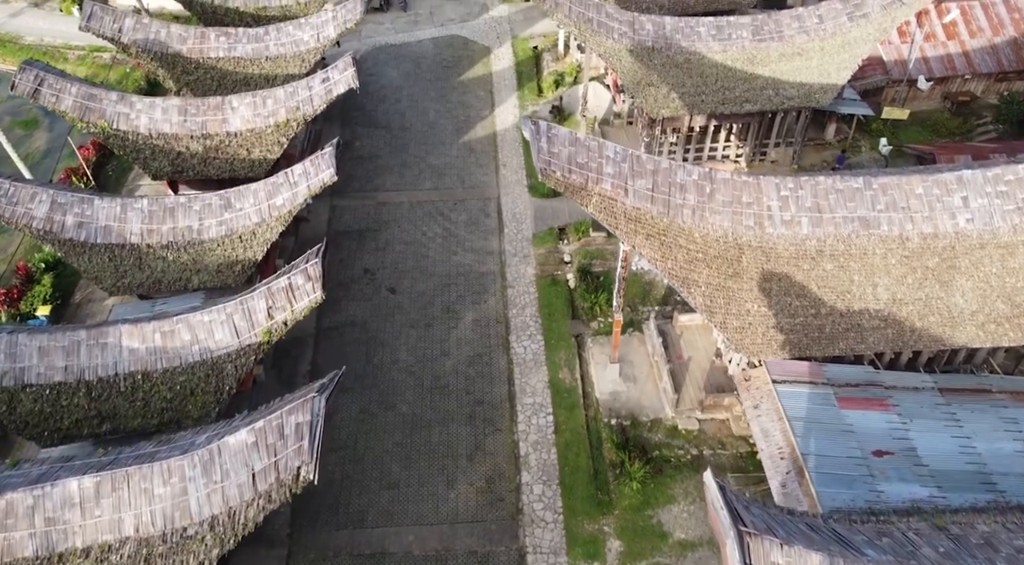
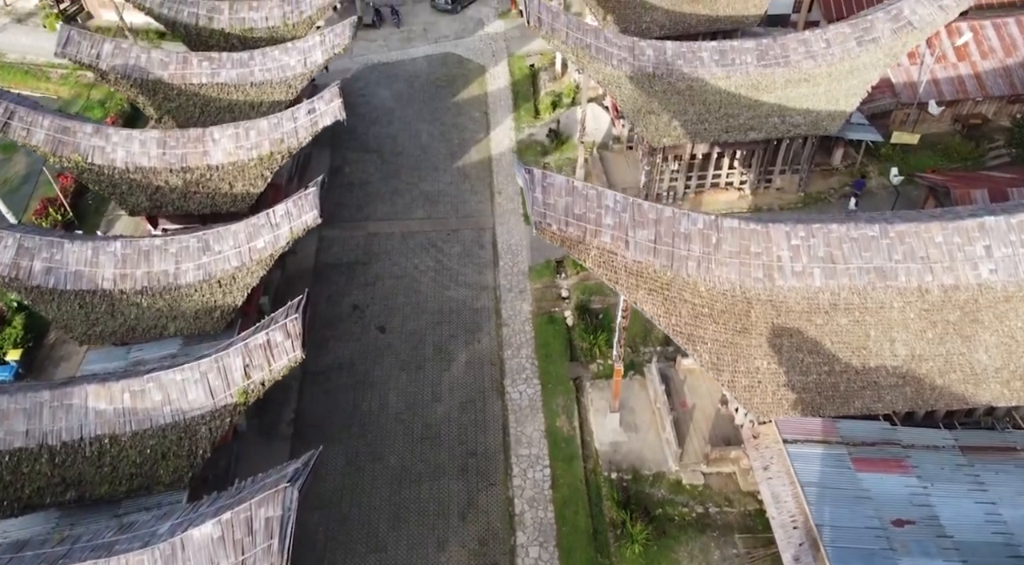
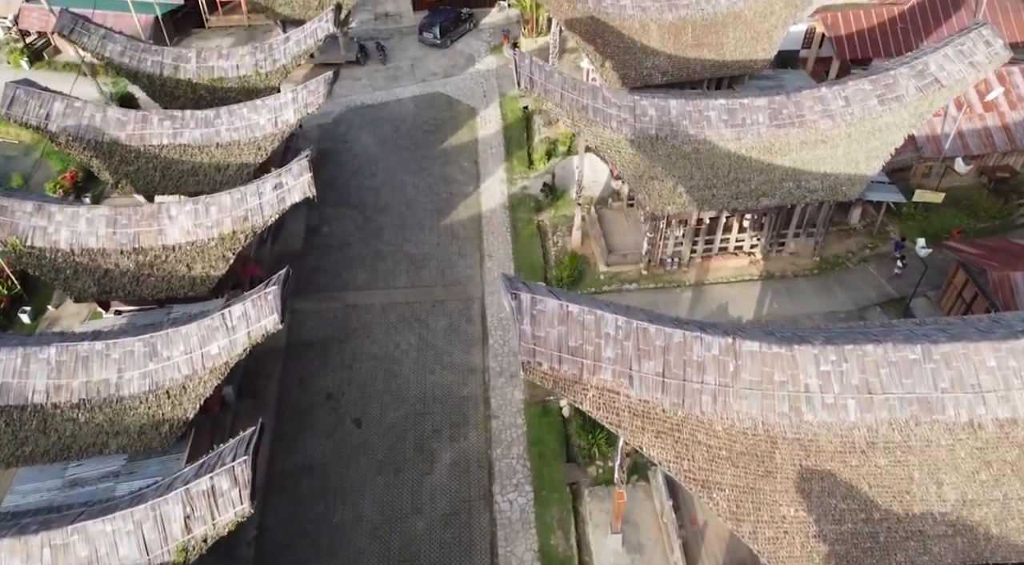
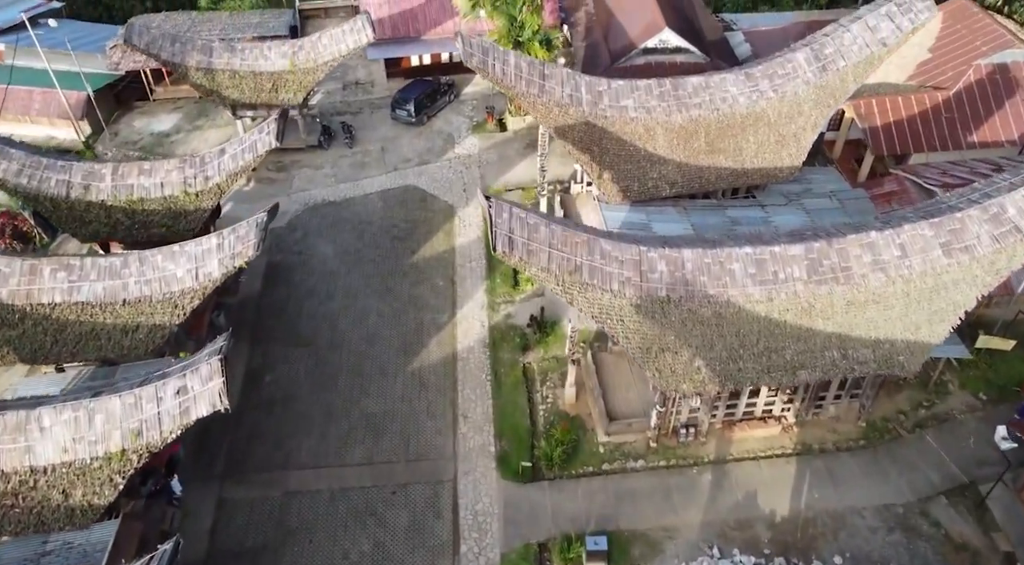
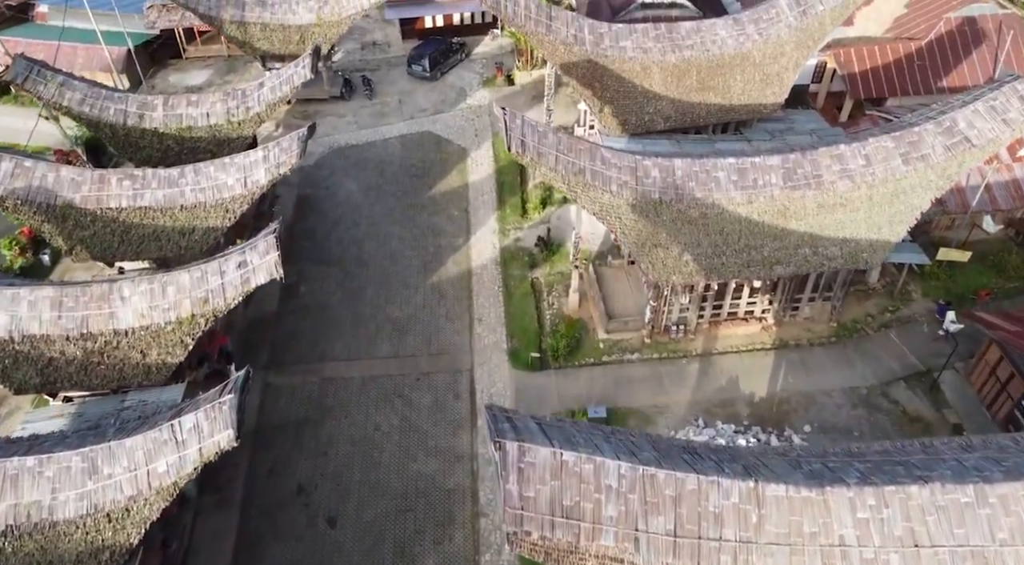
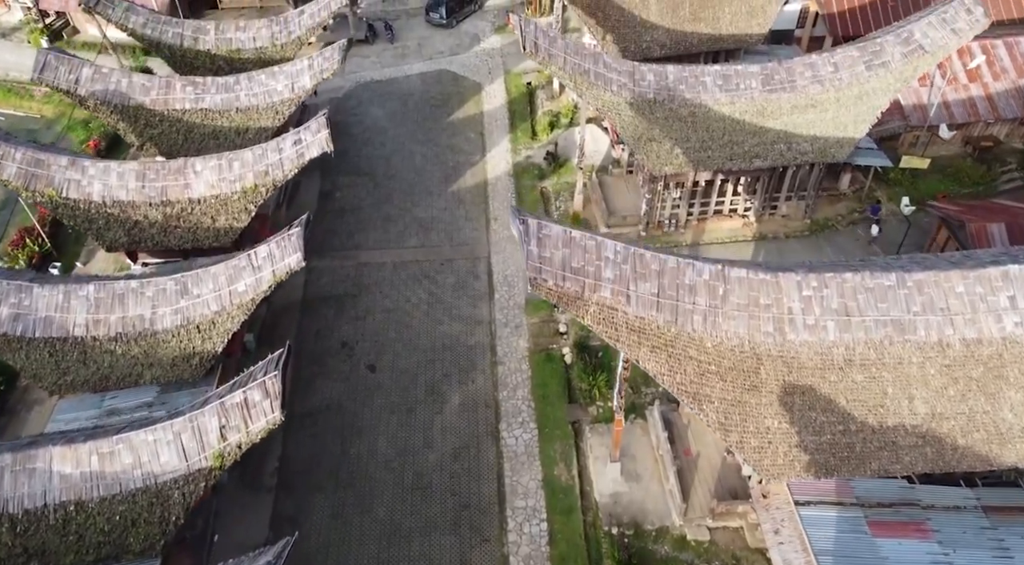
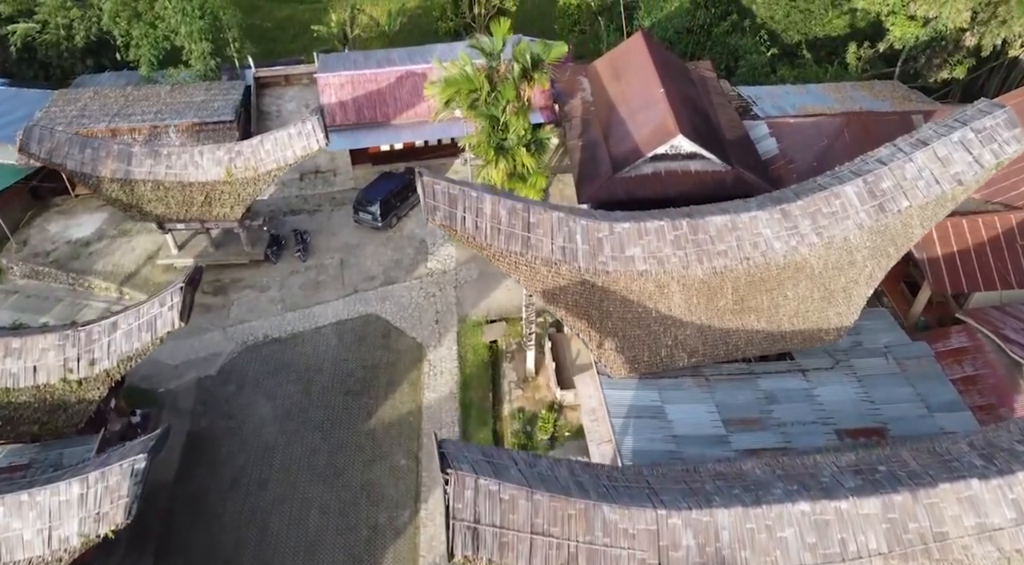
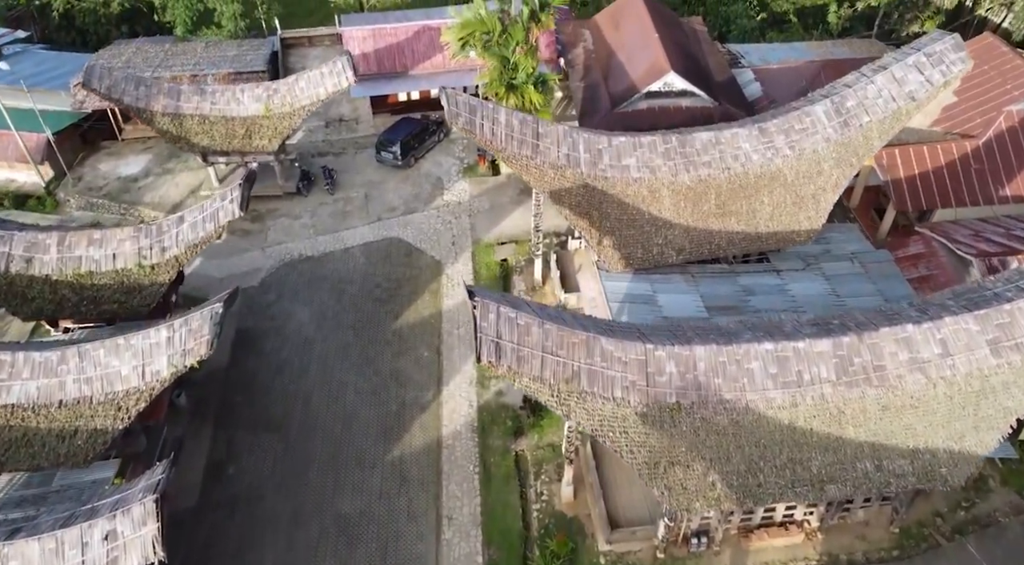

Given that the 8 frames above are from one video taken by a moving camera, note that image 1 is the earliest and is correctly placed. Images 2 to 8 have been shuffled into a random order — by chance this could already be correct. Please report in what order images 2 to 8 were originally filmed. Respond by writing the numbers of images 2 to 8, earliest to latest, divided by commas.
2, 6, 3, 5, 4, 8, 7
